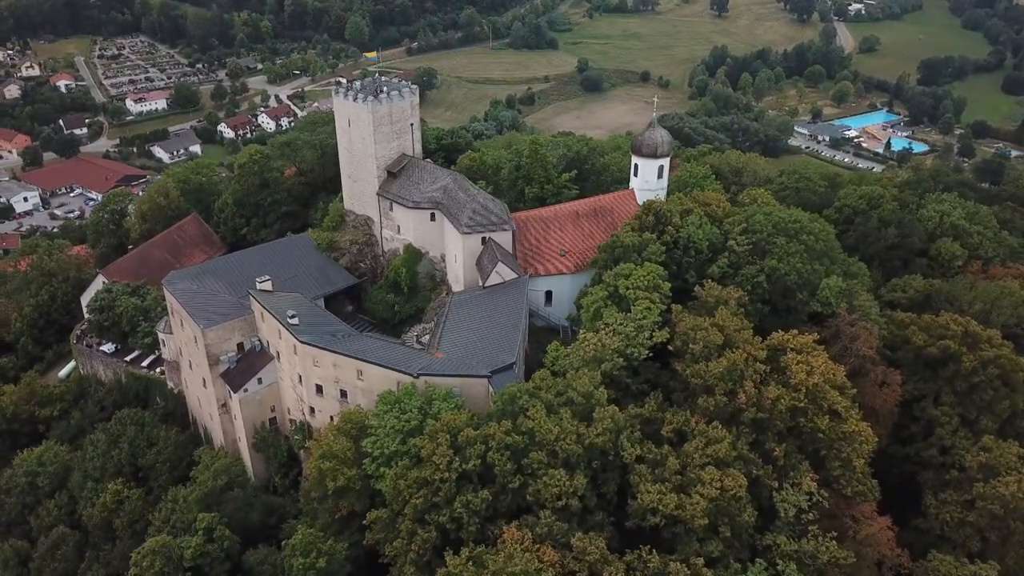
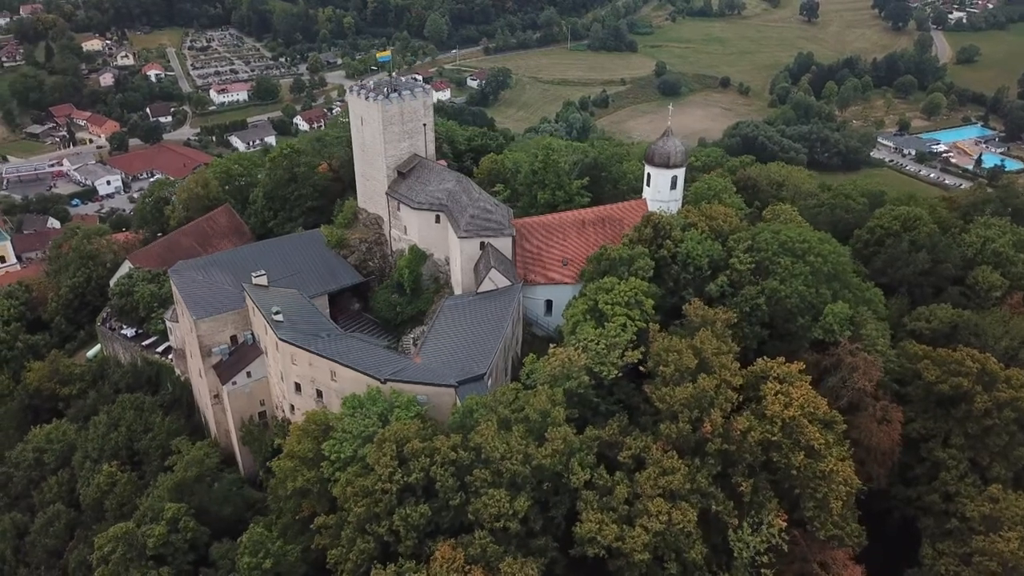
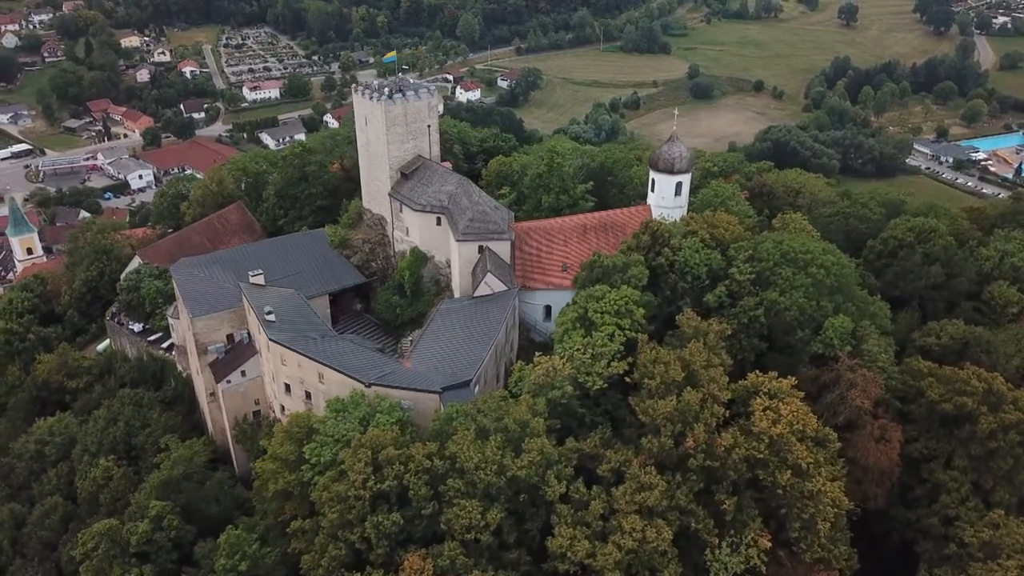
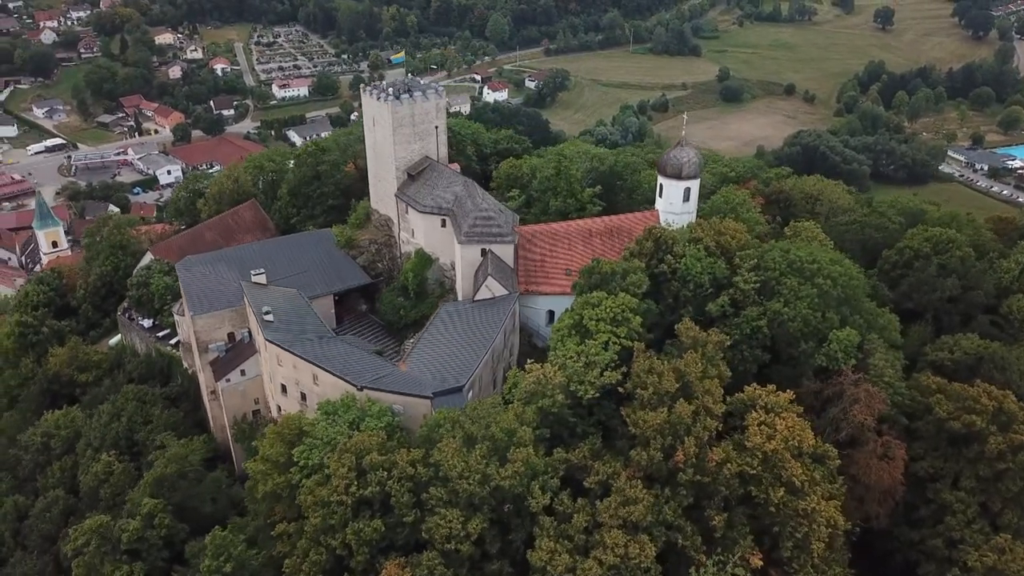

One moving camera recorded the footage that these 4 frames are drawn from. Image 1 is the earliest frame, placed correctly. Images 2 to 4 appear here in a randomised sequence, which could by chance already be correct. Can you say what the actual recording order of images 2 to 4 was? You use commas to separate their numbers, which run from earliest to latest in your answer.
2, 3, 4
